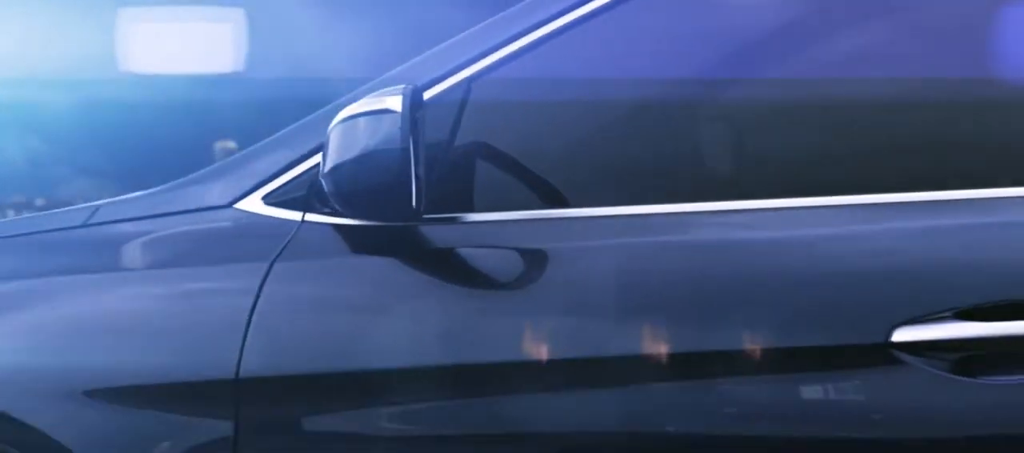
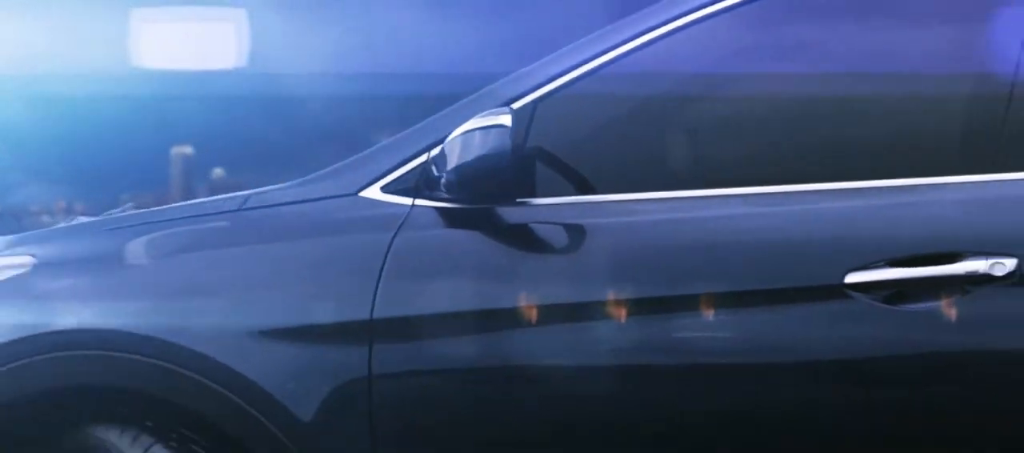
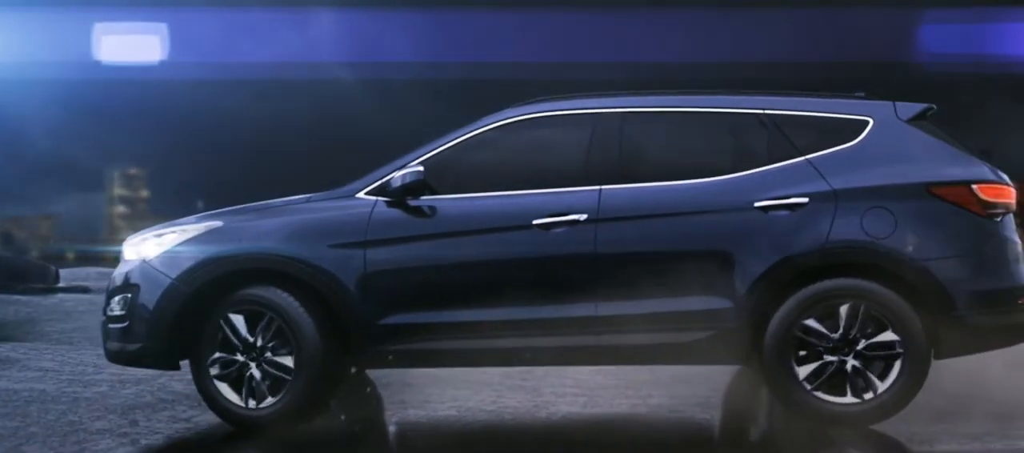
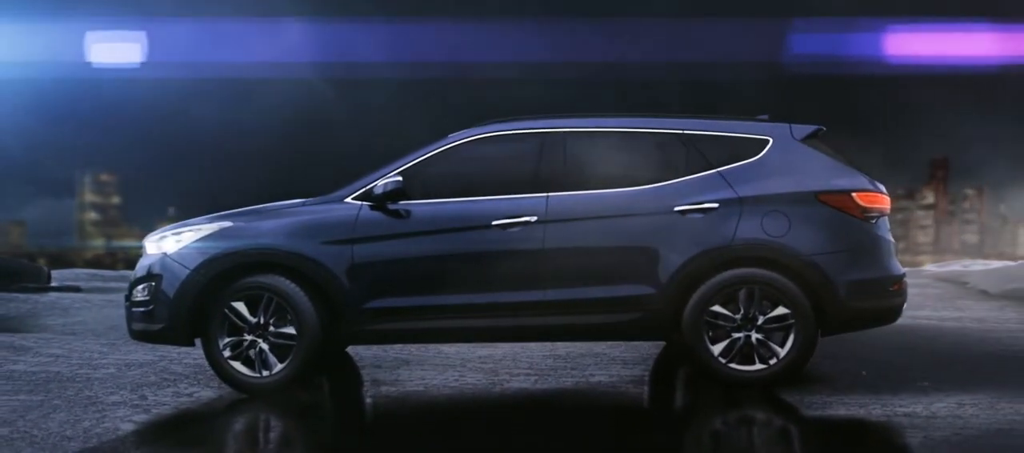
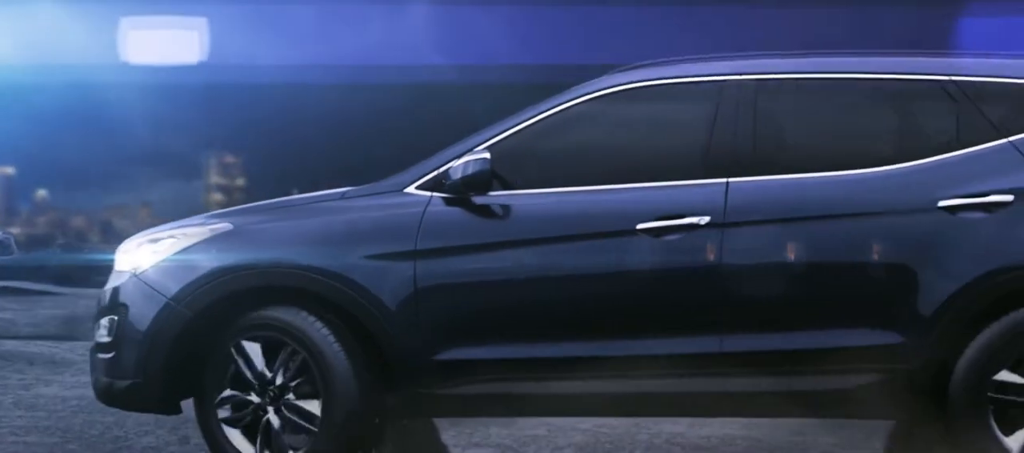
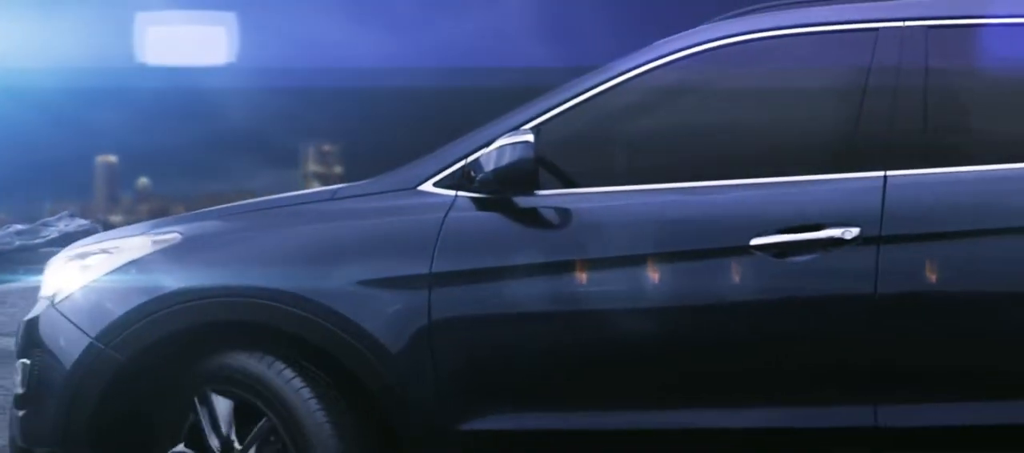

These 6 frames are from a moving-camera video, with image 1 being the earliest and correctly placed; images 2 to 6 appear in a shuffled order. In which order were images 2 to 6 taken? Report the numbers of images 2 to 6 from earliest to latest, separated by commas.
2, 6, 5, 3, 4
